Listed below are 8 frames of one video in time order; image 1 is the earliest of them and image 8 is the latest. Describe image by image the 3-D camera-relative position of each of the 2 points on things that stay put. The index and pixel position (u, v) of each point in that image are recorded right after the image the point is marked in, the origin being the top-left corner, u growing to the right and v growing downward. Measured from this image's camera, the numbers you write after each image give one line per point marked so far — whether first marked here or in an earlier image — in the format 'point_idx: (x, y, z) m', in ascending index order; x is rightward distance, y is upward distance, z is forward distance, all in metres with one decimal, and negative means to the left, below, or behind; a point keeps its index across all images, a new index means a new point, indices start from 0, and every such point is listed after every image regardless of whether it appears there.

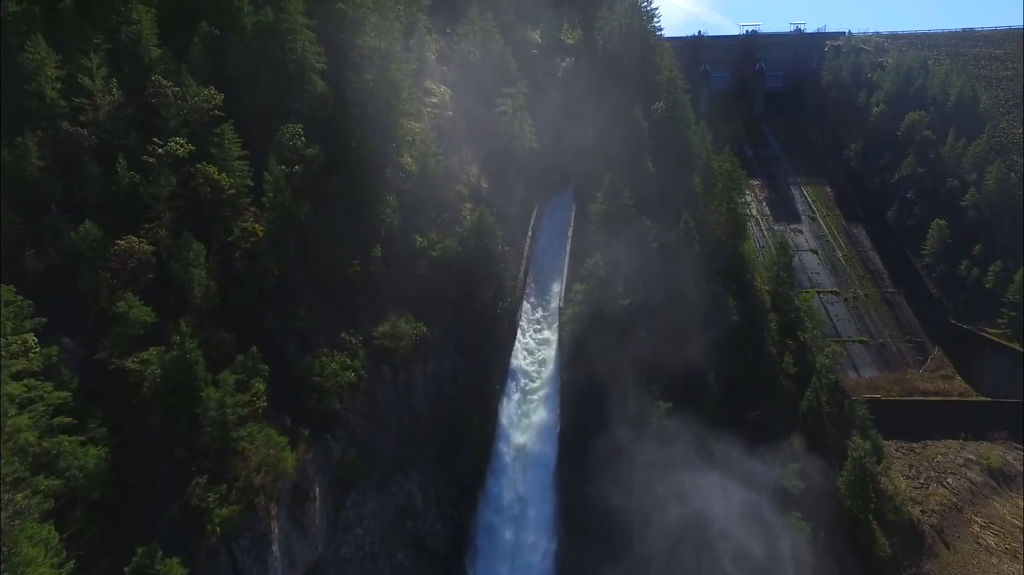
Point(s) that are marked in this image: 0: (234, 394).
0: (-9.0, -3.5, +19.7) m
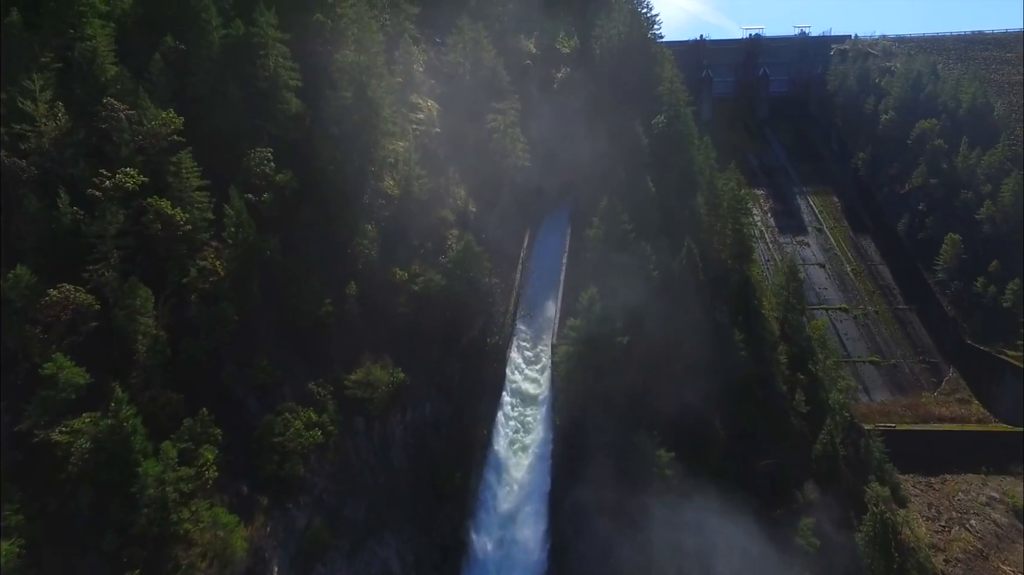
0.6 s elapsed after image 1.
0: (-9.5, -5.1, +17.5) m
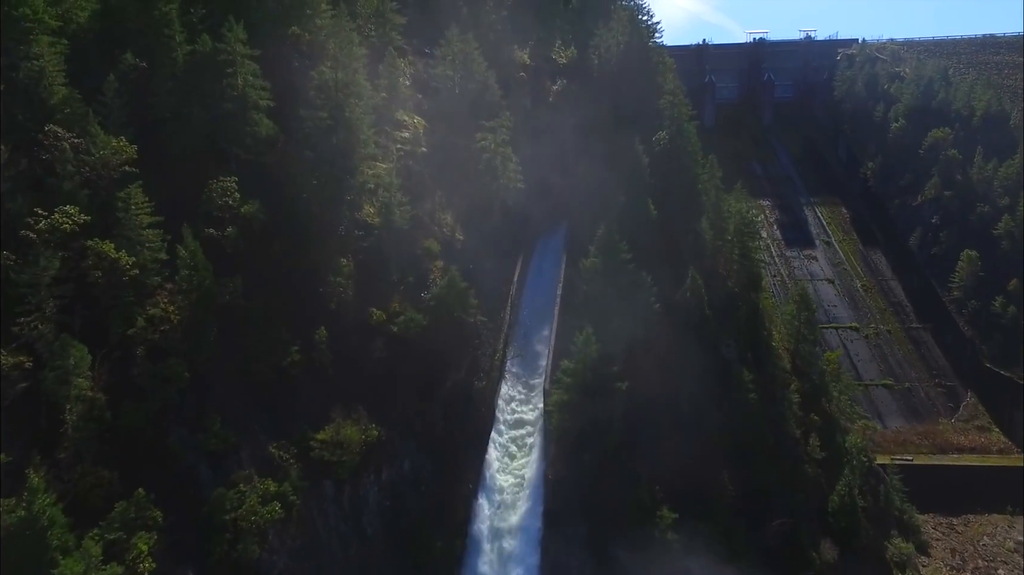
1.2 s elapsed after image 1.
0: (-10.0, -6.7, +15.2) m
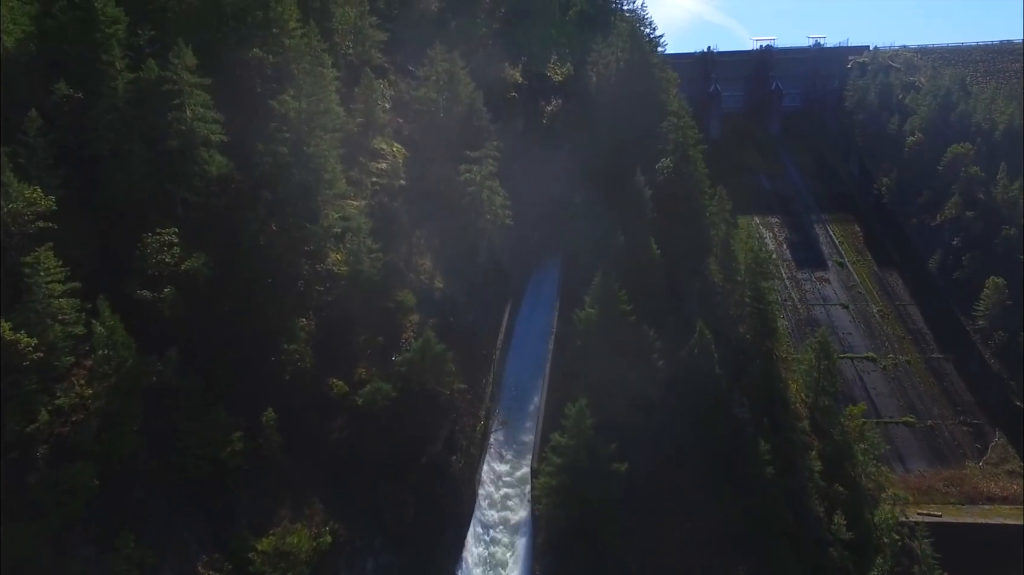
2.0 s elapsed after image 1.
0: (-10.6, -8.9, +12.2) m
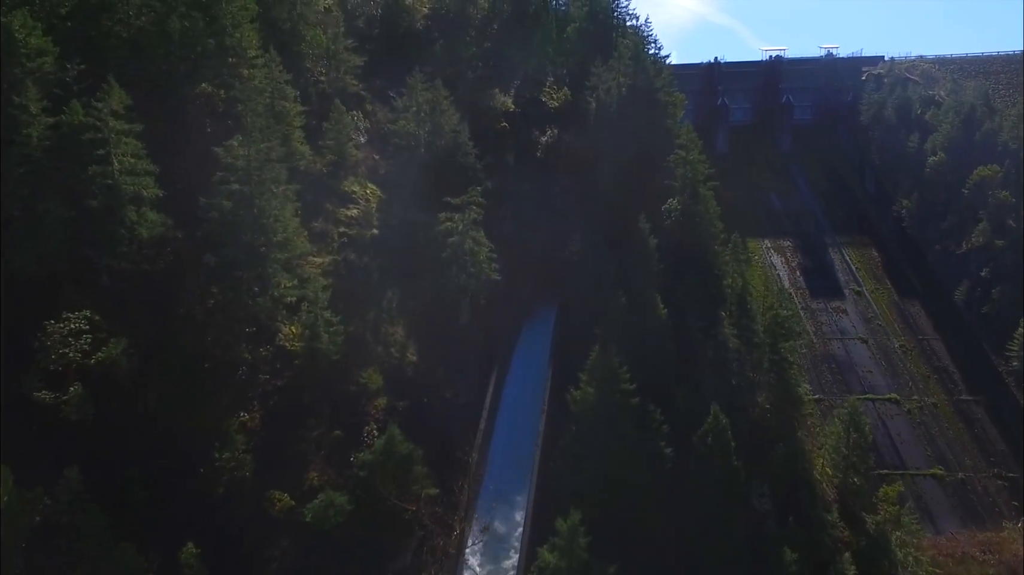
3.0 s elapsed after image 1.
0: (-11.3, -11.5, +8.8) m
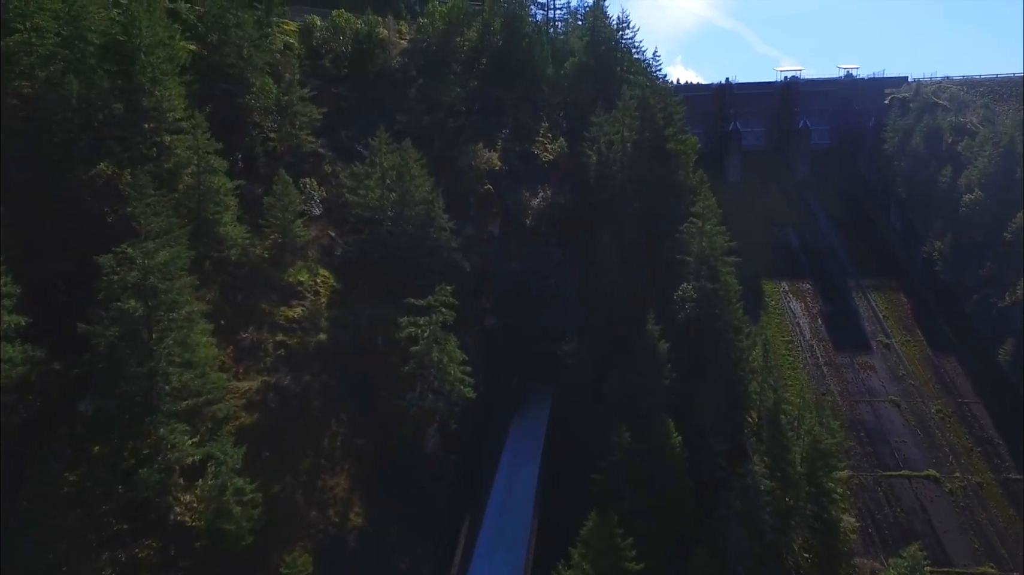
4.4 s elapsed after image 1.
0: (-12.2, -15.4, +3.9) m
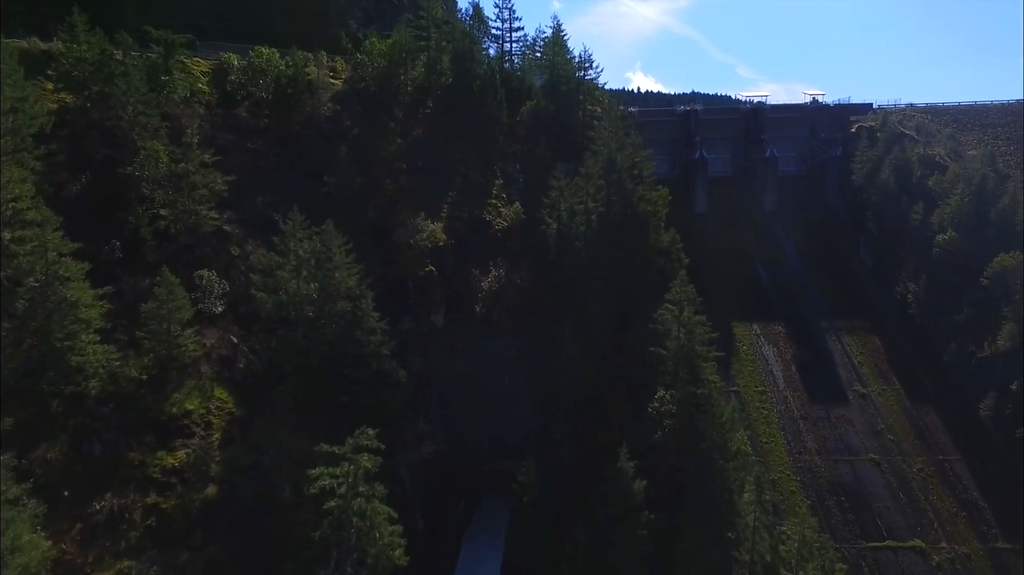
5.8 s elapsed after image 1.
0: (-12.7, -19.1, -0.9) m
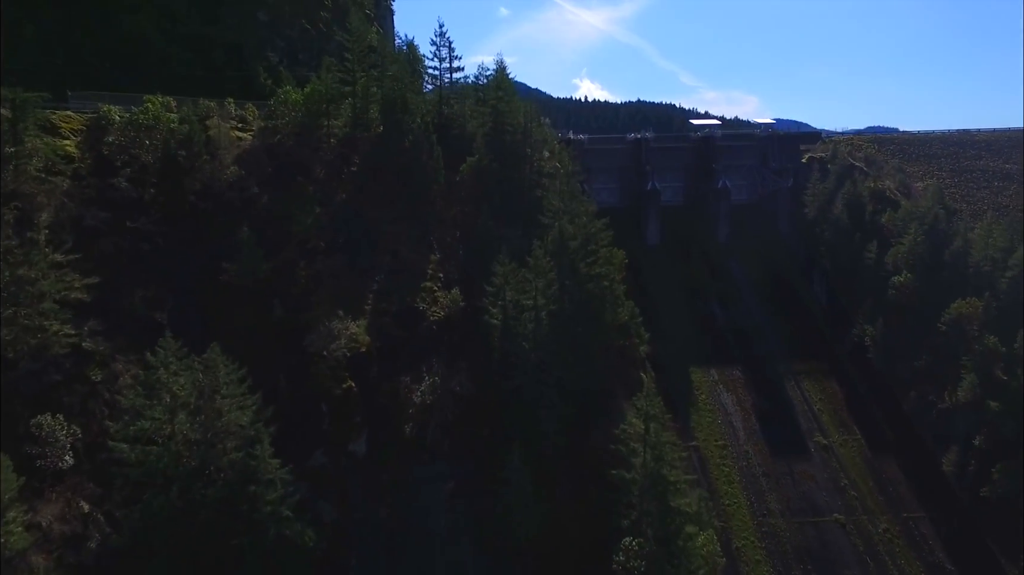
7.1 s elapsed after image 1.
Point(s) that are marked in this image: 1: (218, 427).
0: (-12.5, -22.7, -5.7) m
1: (-7.4, -4.1, +14.8) m
